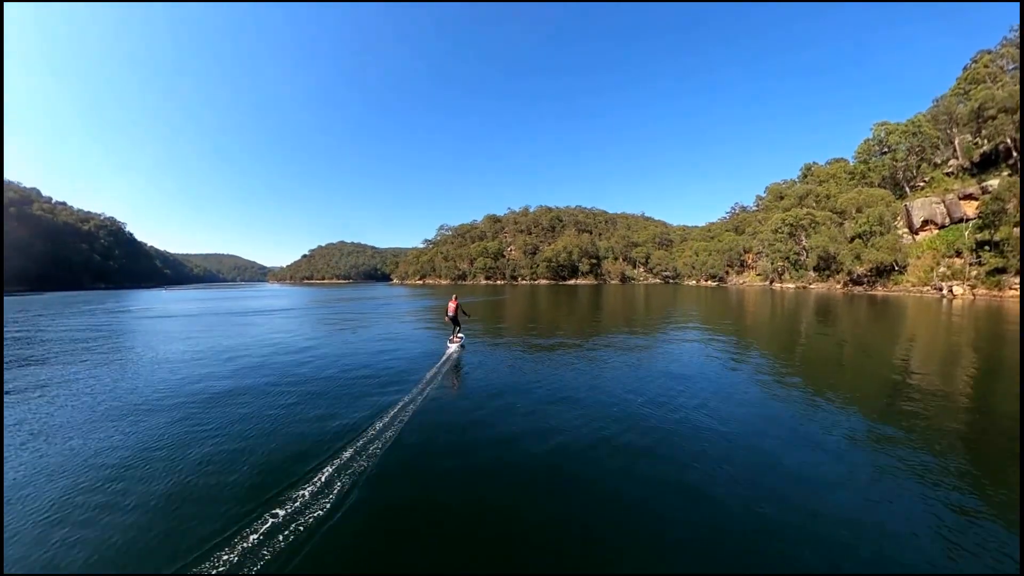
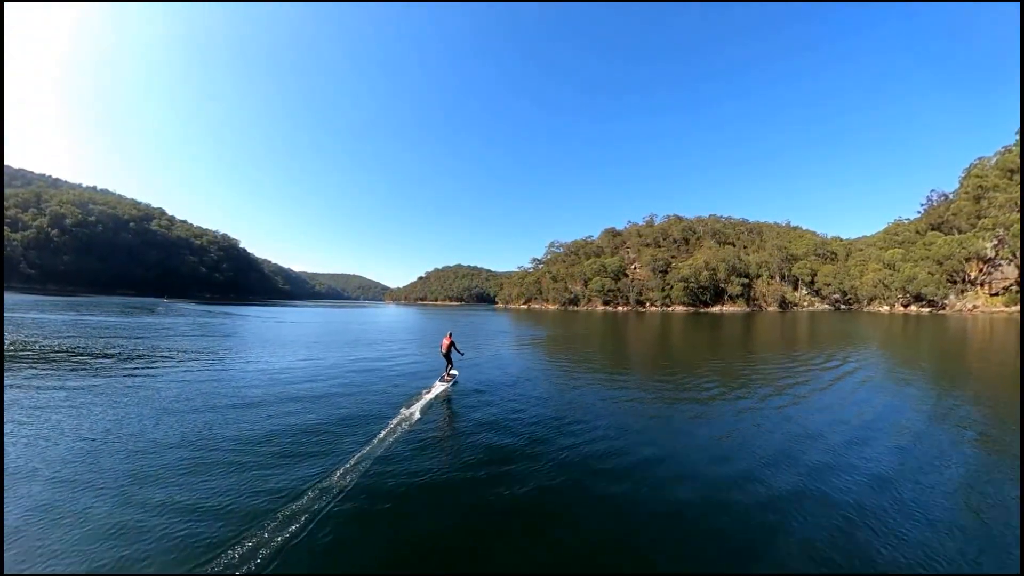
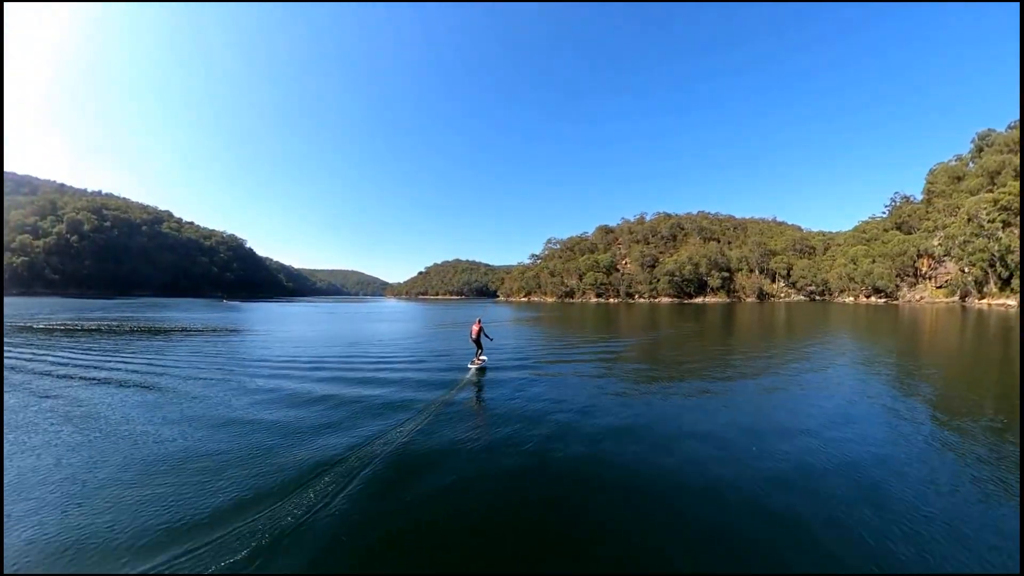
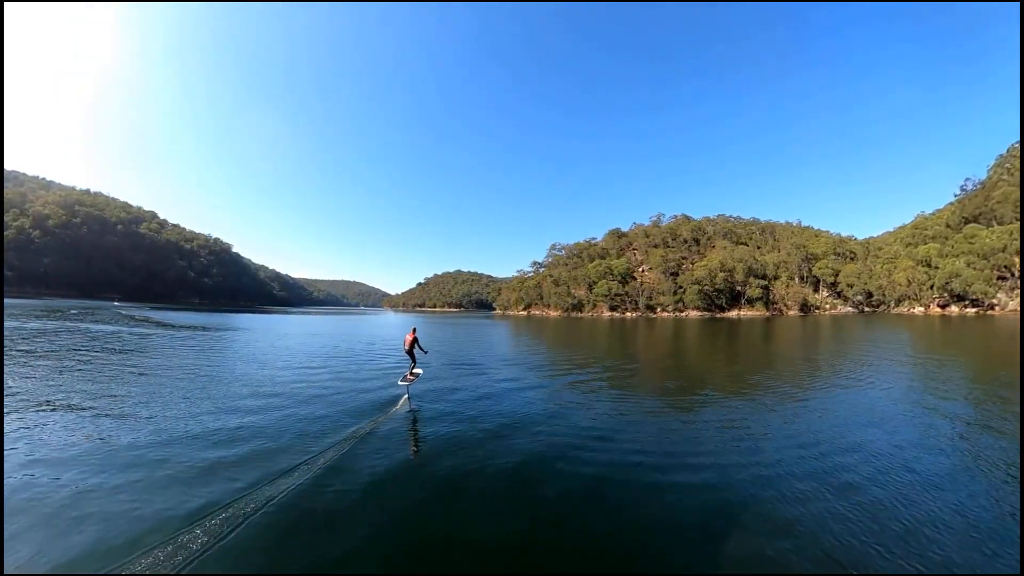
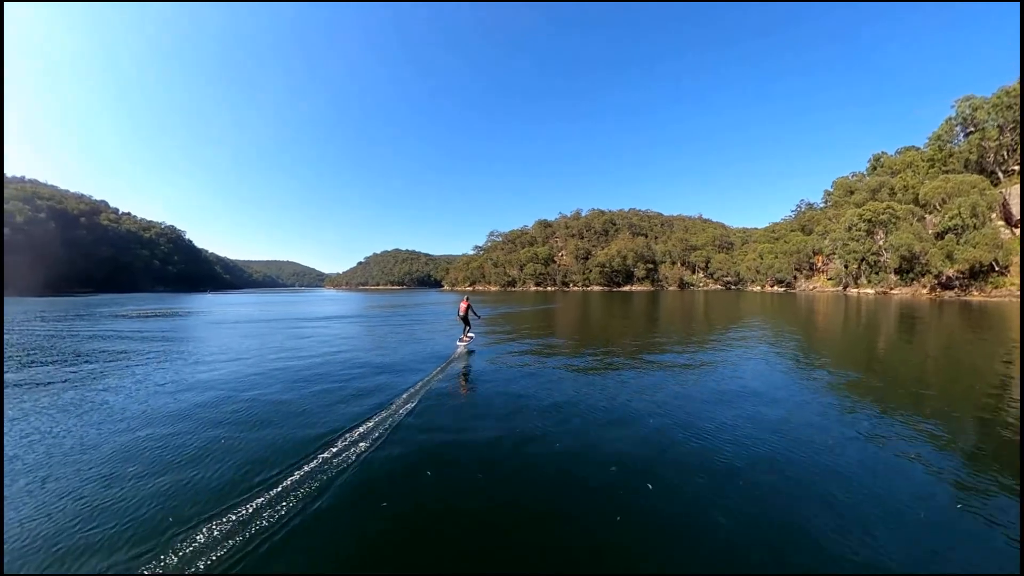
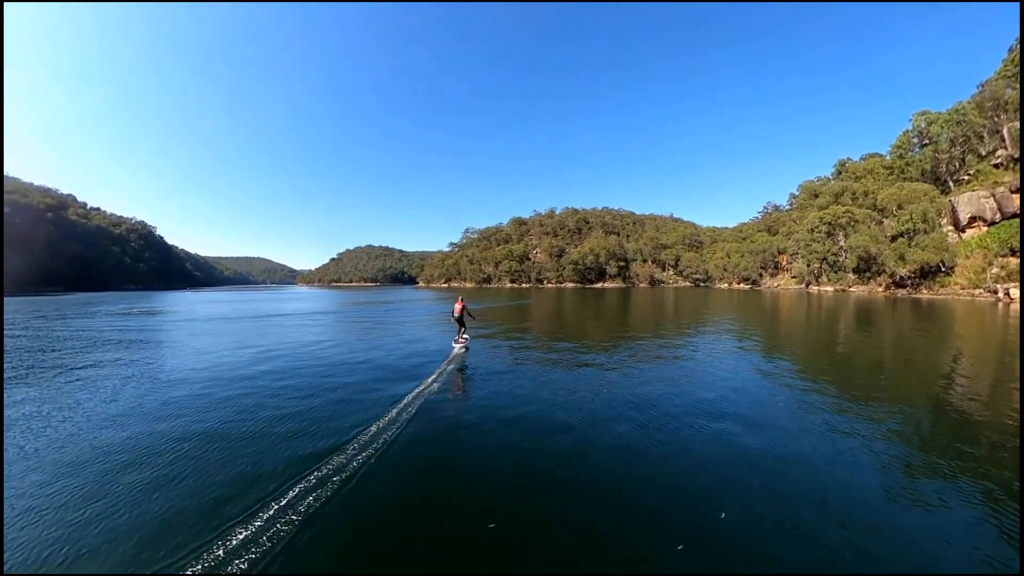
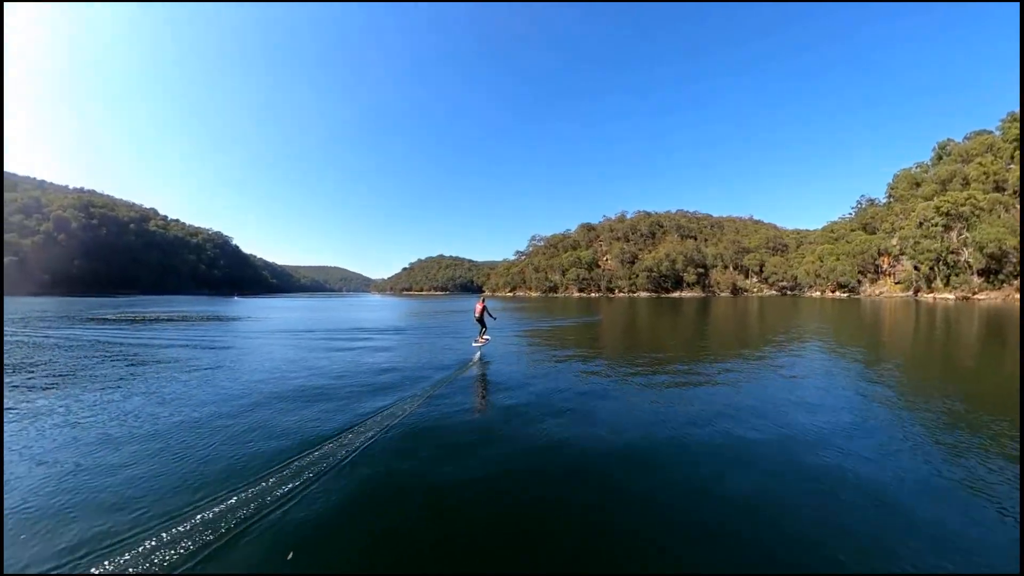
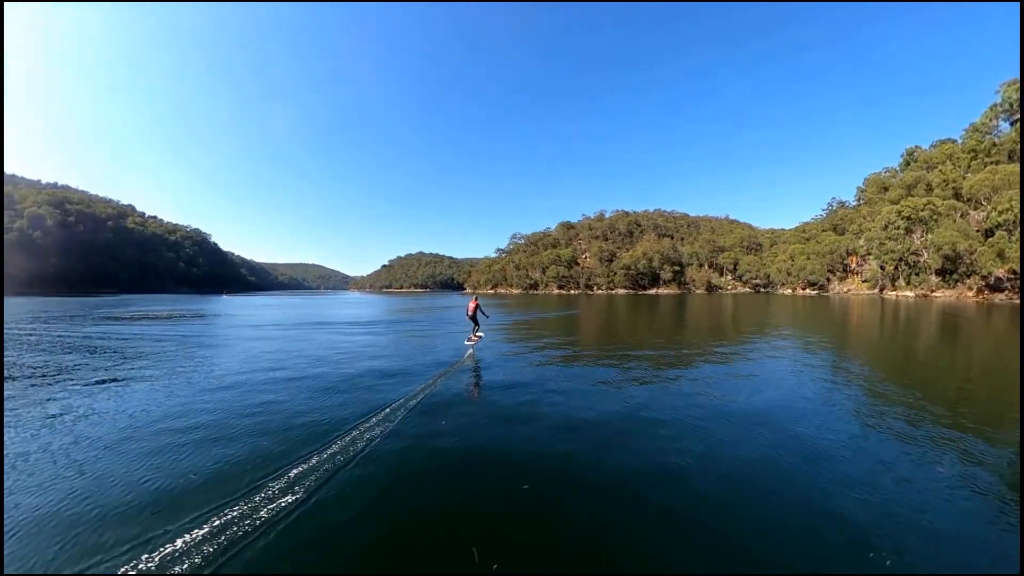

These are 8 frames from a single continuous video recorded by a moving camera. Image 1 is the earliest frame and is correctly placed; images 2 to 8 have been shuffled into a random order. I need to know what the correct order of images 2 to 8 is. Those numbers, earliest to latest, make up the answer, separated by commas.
6, 5, 8, 7, 3, 2, 4
